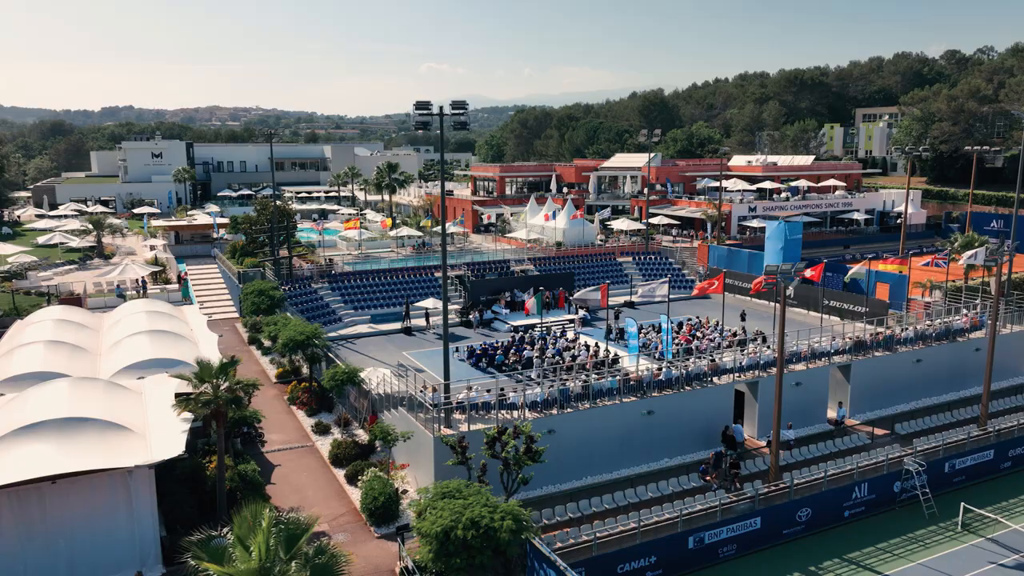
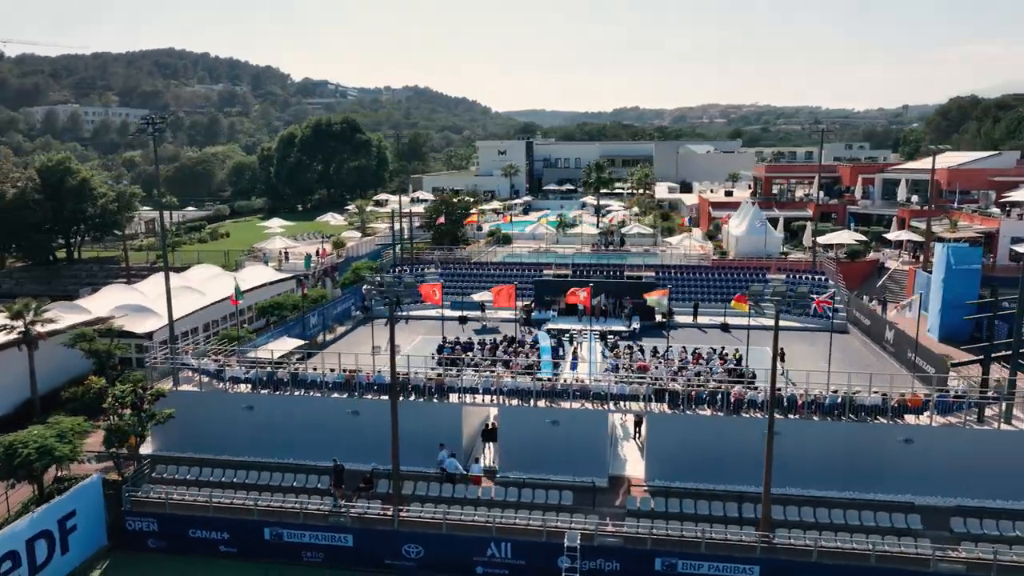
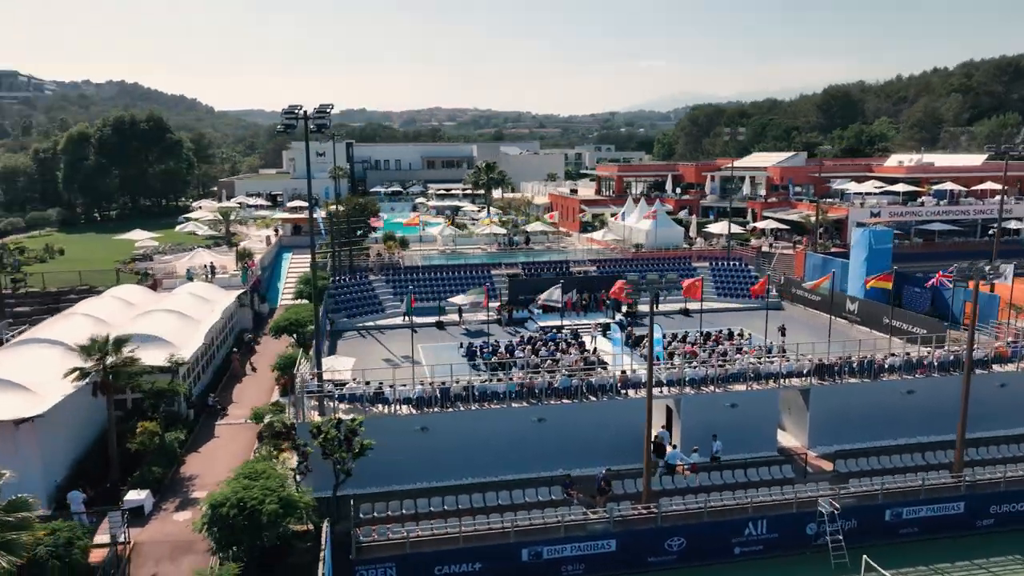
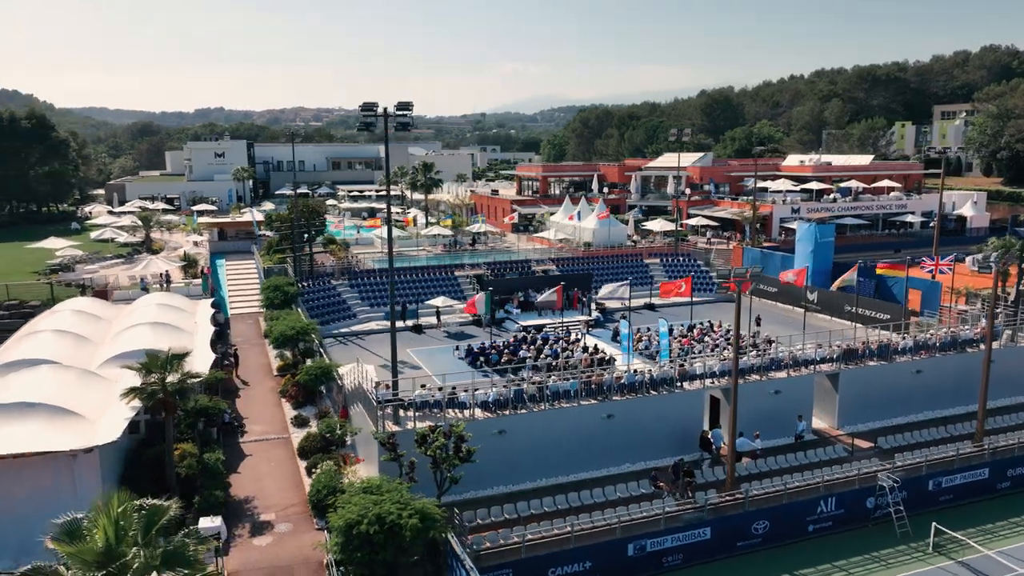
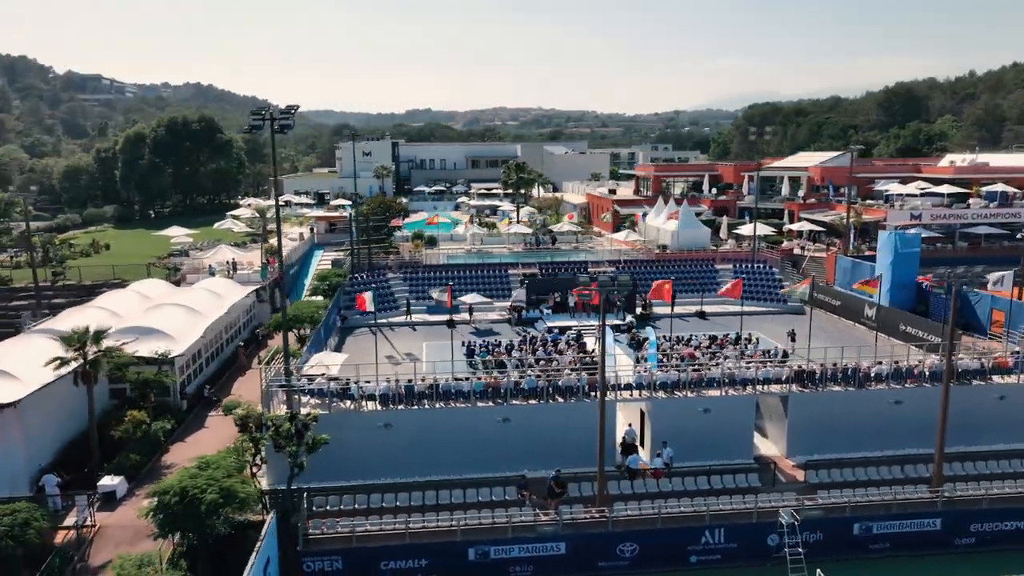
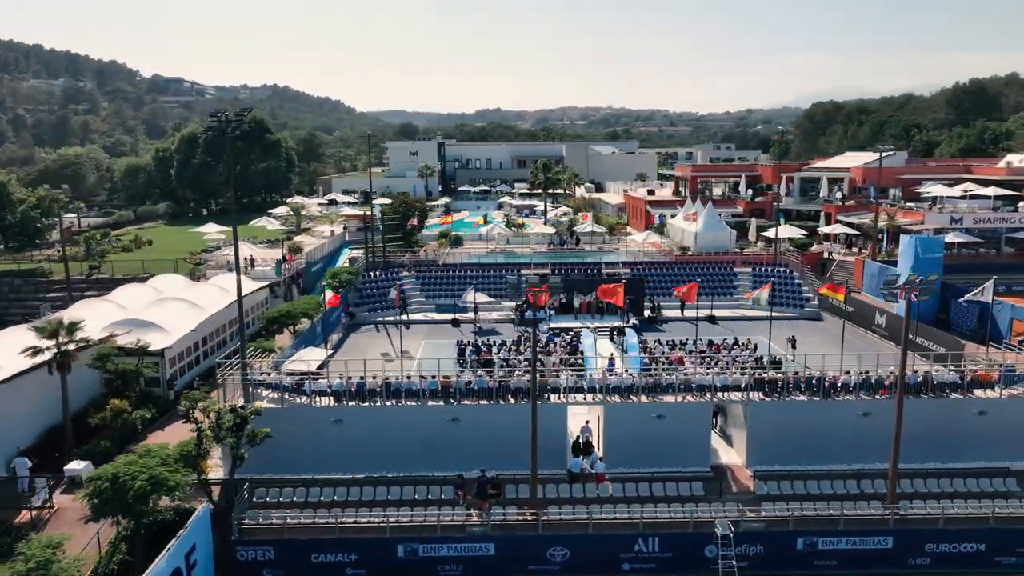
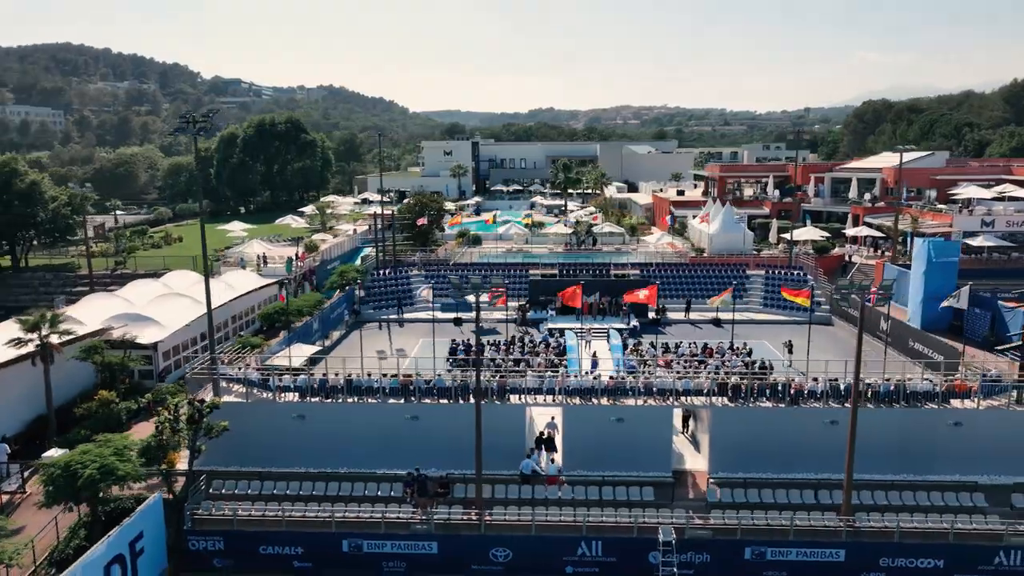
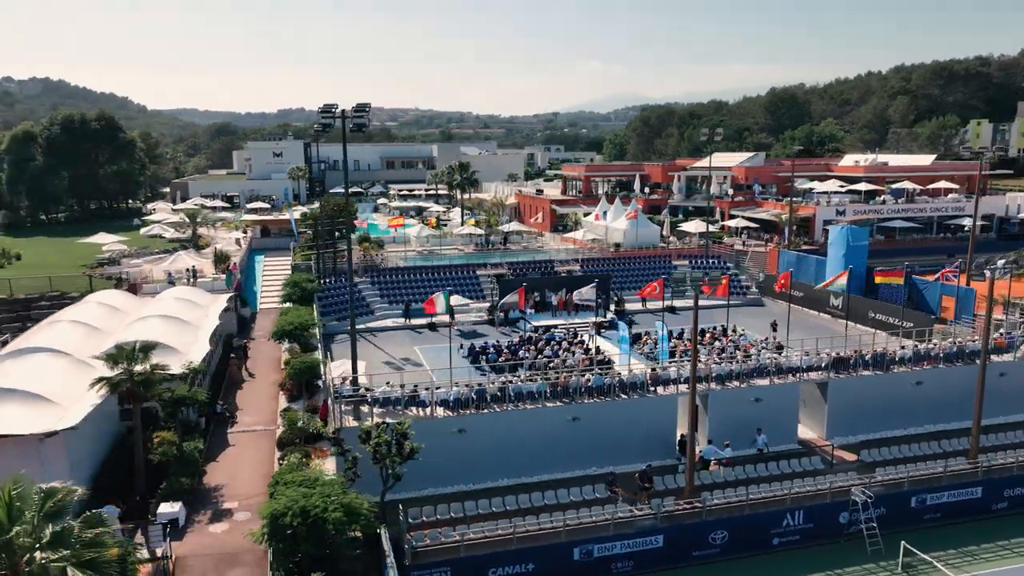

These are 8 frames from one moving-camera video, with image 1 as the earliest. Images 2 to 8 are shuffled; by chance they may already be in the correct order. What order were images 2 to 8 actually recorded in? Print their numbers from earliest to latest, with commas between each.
4, 8, 3, 5, 6, 7, 2
